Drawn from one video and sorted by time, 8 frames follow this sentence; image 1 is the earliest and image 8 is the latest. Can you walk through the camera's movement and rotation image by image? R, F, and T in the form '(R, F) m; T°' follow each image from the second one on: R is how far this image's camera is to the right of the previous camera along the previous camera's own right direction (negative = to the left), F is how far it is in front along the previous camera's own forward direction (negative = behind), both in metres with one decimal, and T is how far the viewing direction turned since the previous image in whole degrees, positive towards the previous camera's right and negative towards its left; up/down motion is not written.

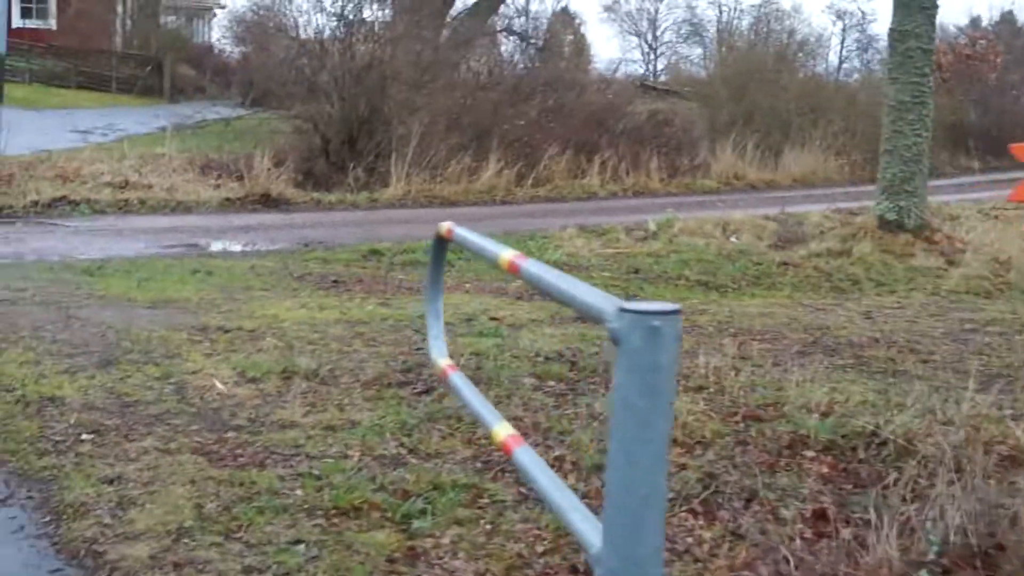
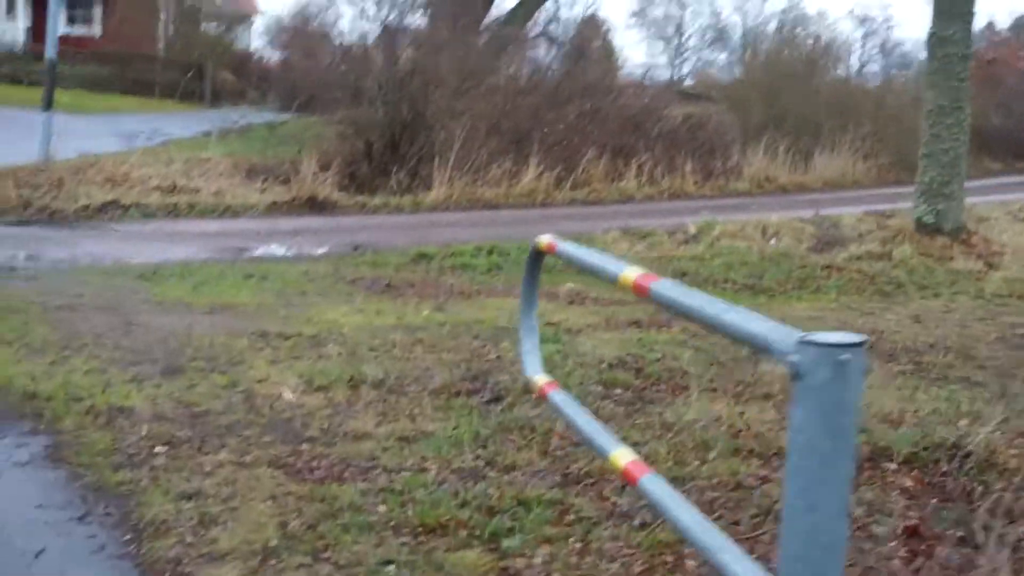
(-0.4, +0.1) m; -1°
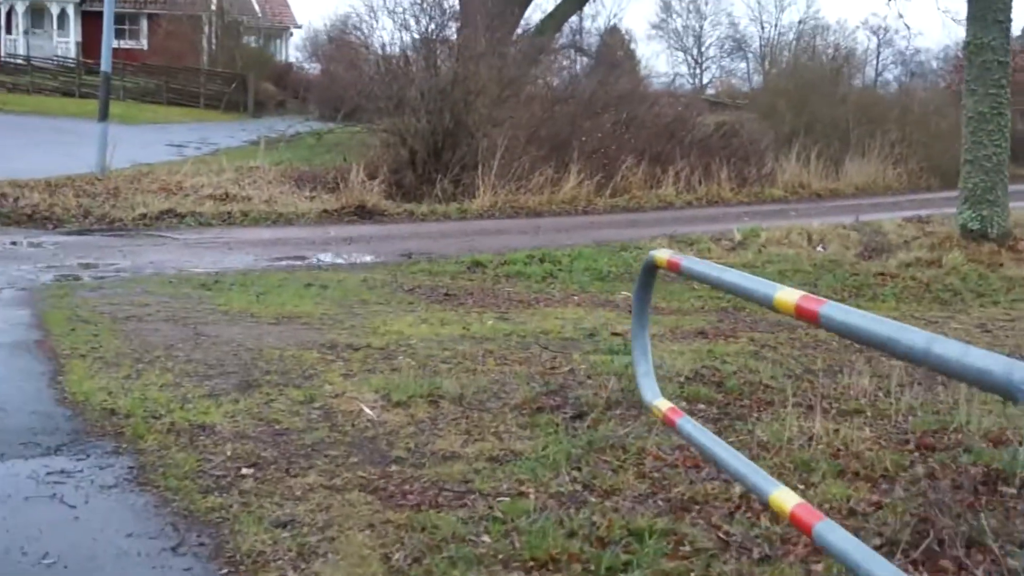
(-0.4, +0.3) m; -1°
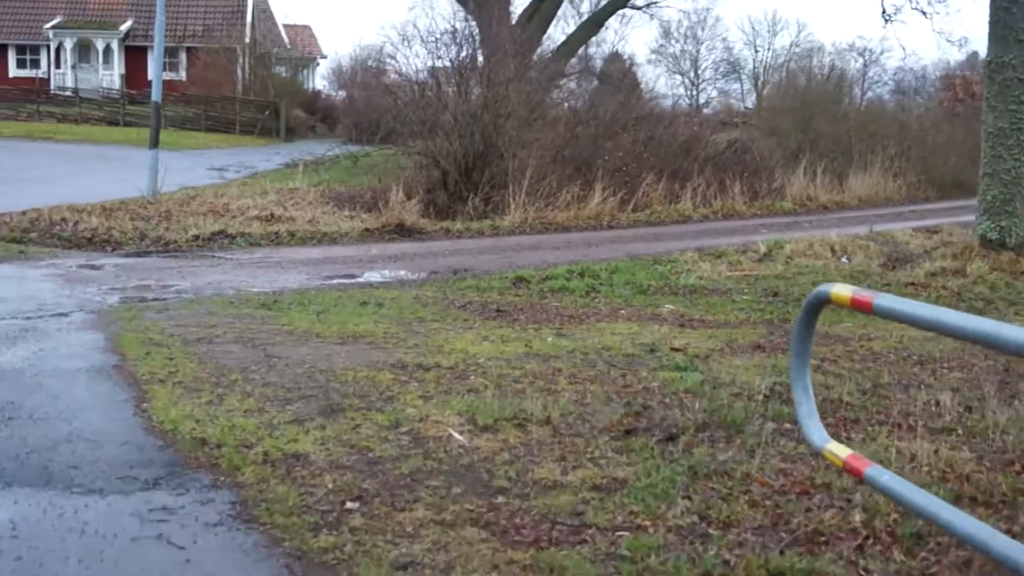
(-0.6, +0.2) m; +1°
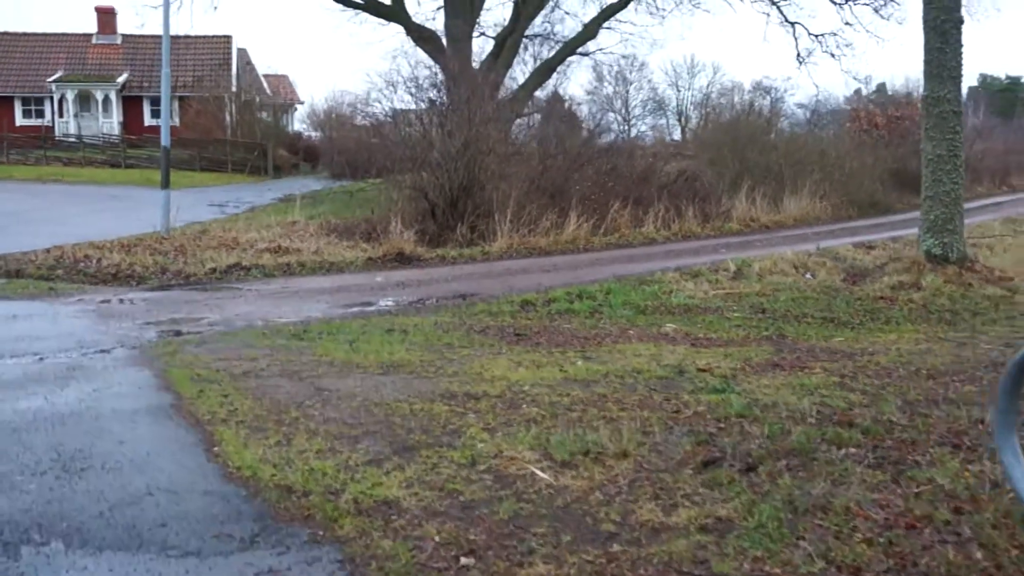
(-0.9, -0.2) m; +5°
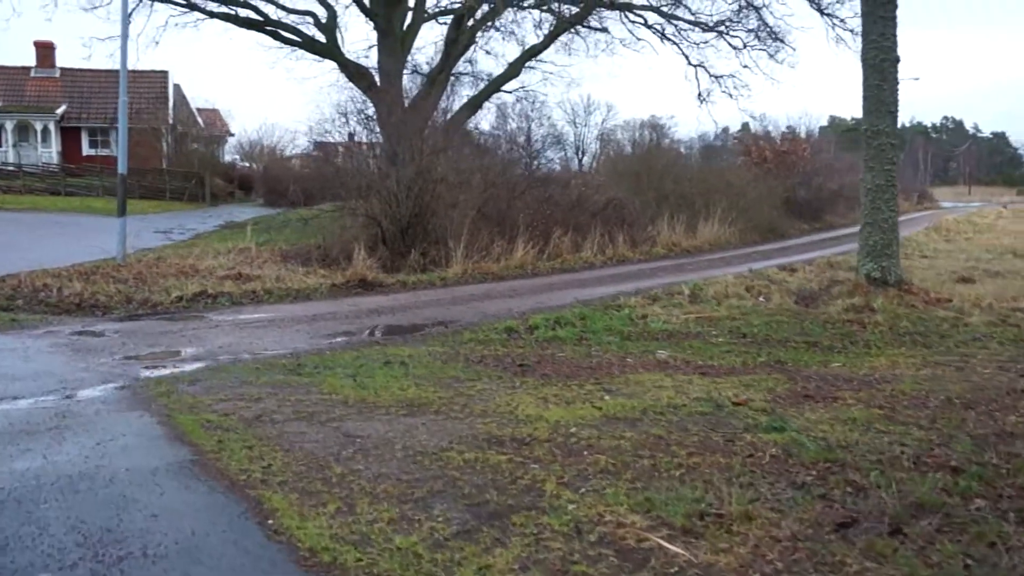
(-1.1, +0.7) m; +7°
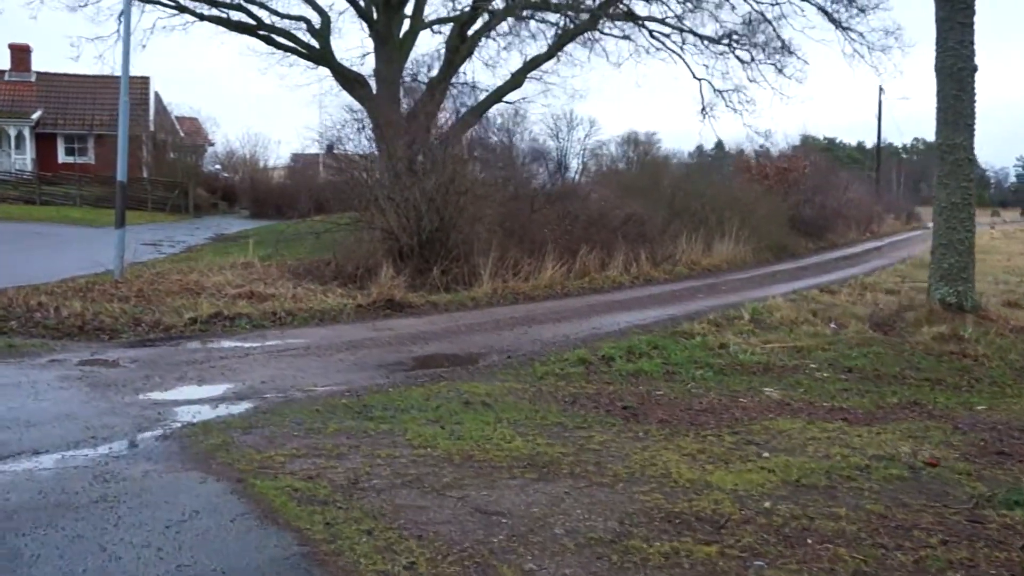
(-1.1, +1.4) m; +2°
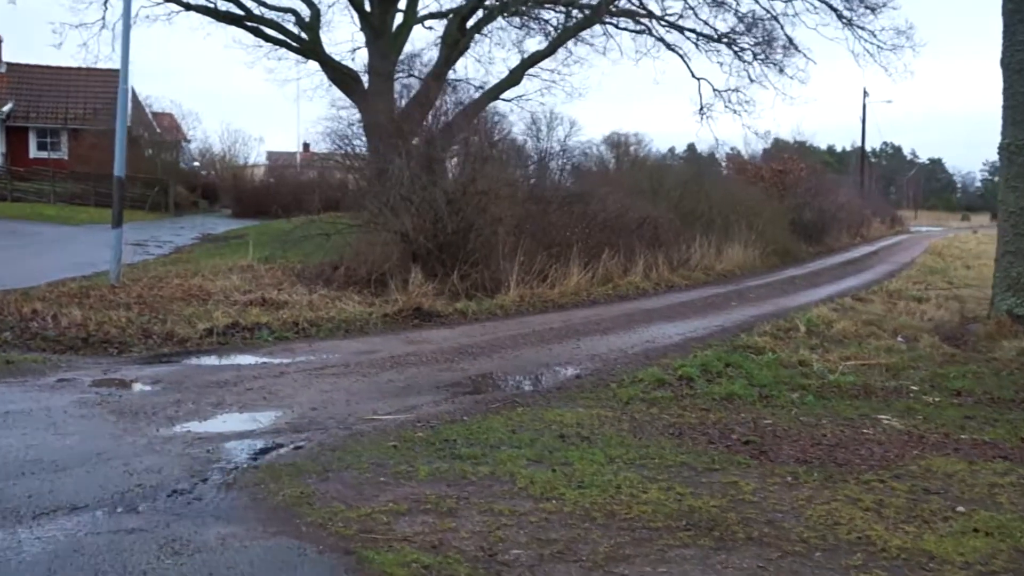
(-0.9, +1.1) m; +2°
